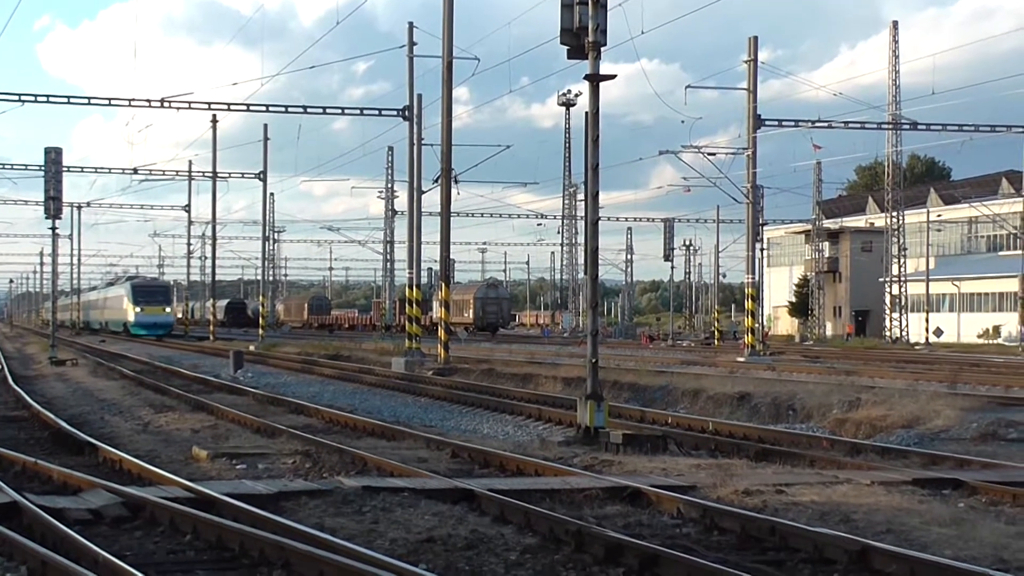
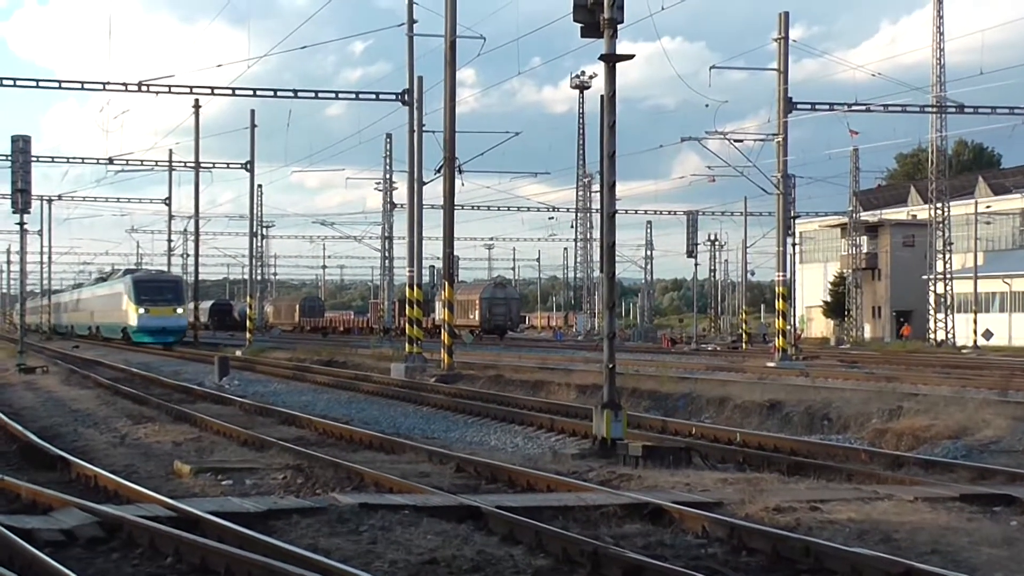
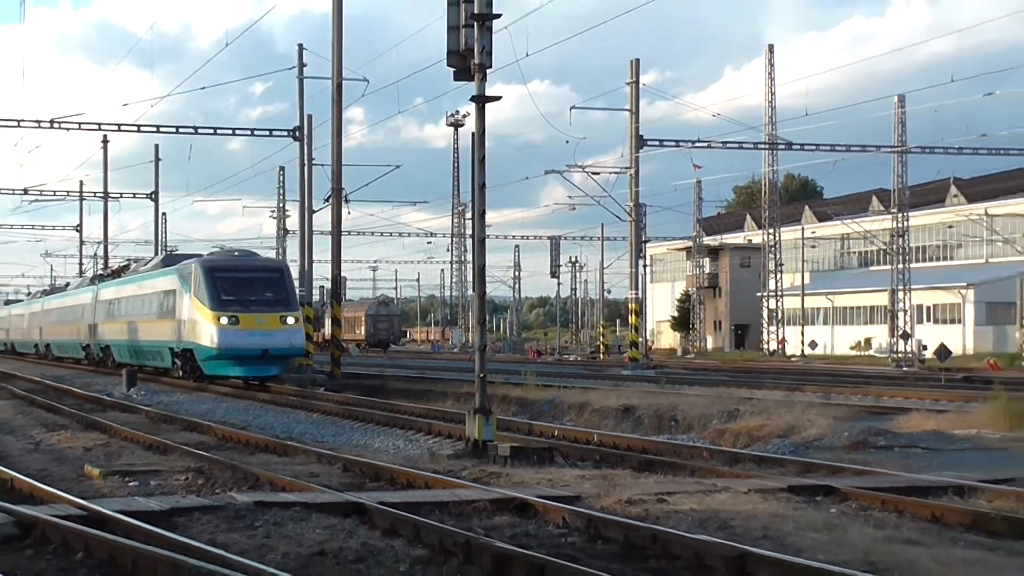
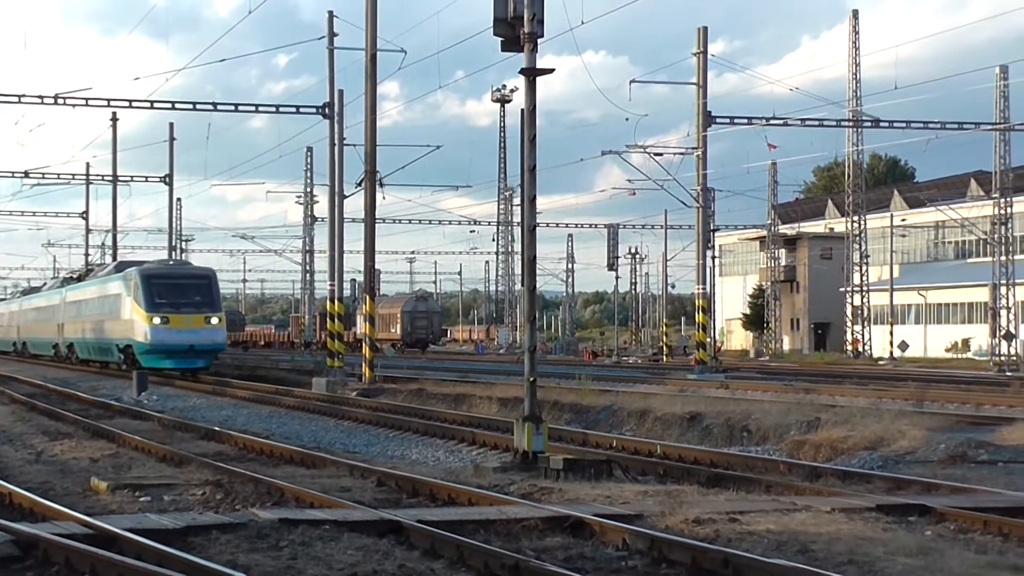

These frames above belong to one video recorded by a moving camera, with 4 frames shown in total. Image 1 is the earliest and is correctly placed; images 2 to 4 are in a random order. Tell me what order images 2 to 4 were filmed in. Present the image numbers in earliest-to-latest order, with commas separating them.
2, 4, 3
